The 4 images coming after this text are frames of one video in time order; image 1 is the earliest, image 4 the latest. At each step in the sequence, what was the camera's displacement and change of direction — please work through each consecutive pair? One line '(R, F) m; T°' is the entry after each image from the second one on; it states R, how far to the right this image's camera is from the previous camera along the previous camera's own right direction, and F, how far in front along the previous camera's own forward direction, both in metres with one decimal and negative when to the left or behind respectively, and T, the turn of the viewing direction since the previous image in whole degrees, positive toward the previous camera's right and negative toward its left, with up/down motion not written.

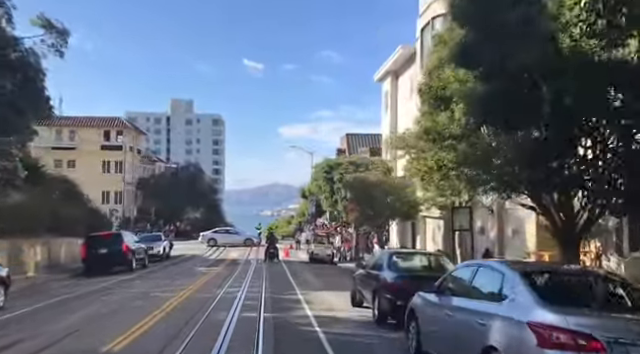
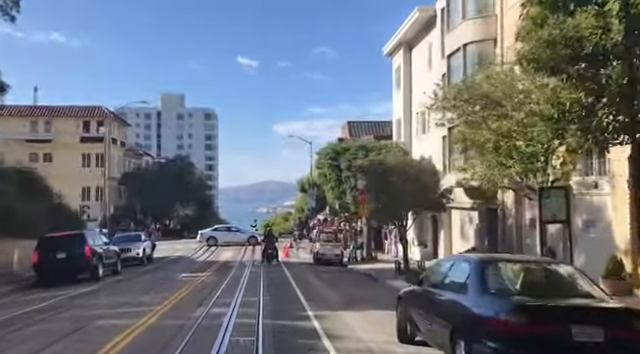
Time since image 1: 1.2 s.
(-0.5, +6.0) m; 0°
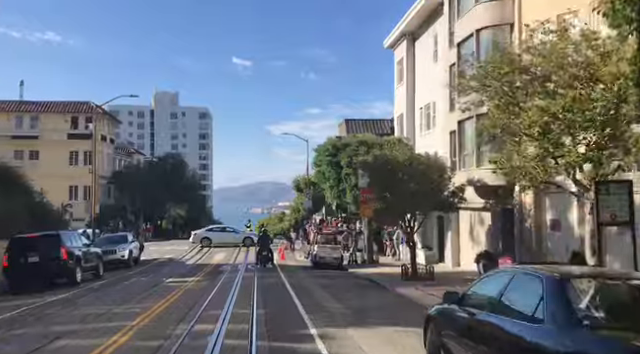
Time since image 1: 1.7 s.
(-0.2, +2.3) m; 0°
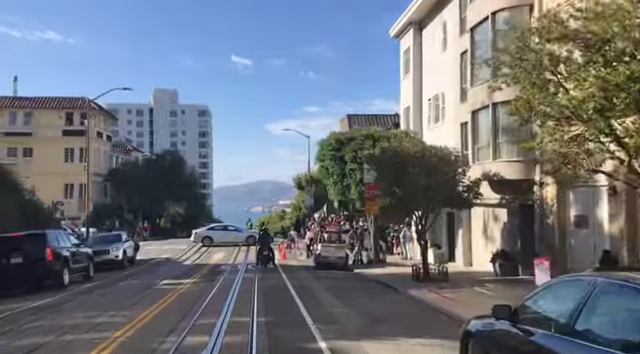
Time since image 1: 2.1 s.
(-0.1, +1.6) m; 0°
